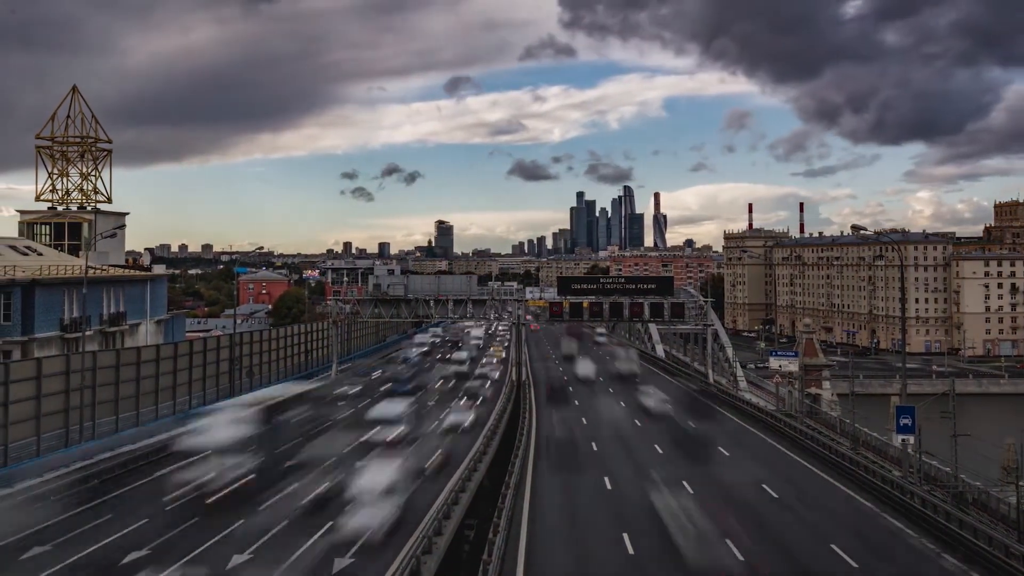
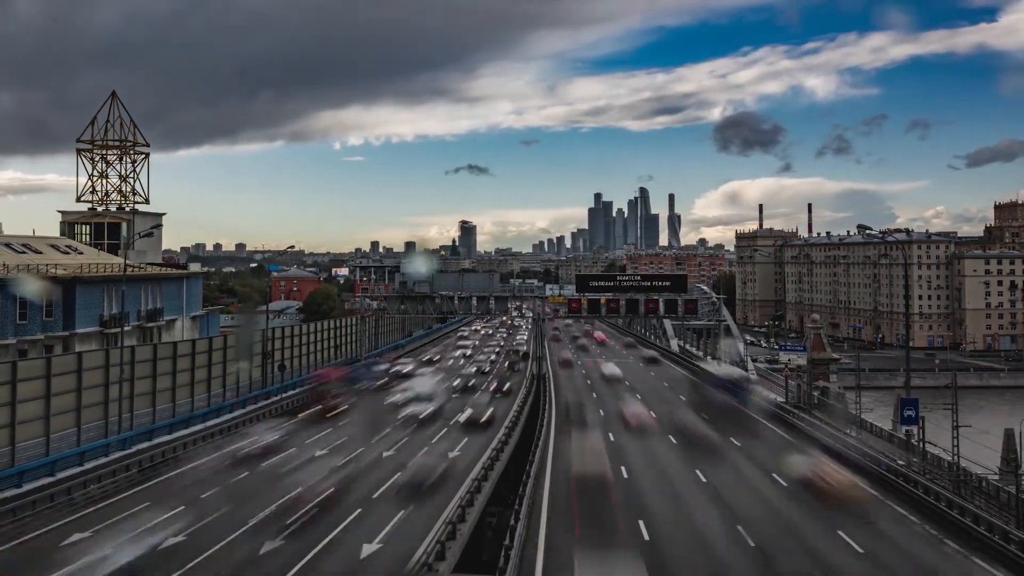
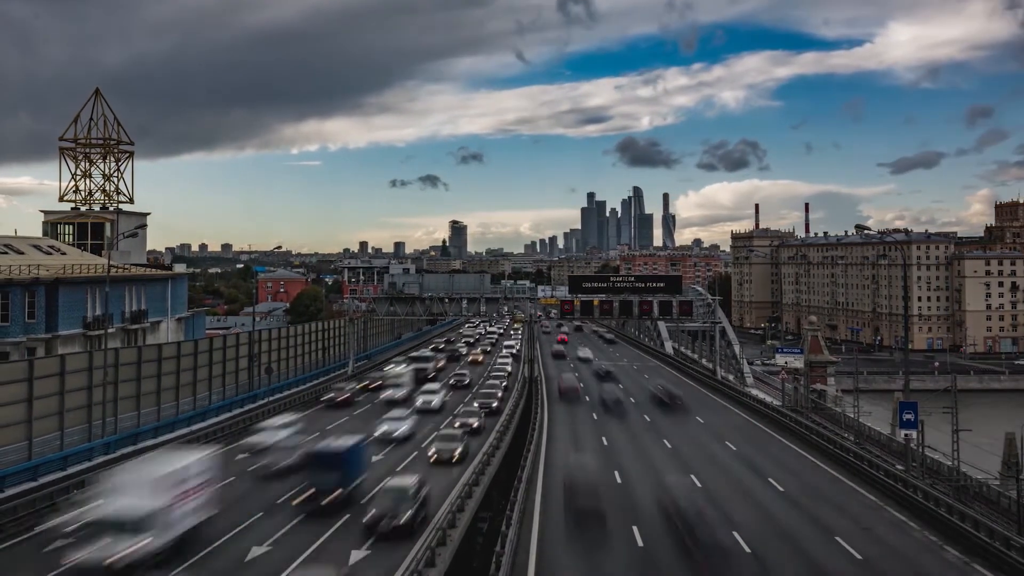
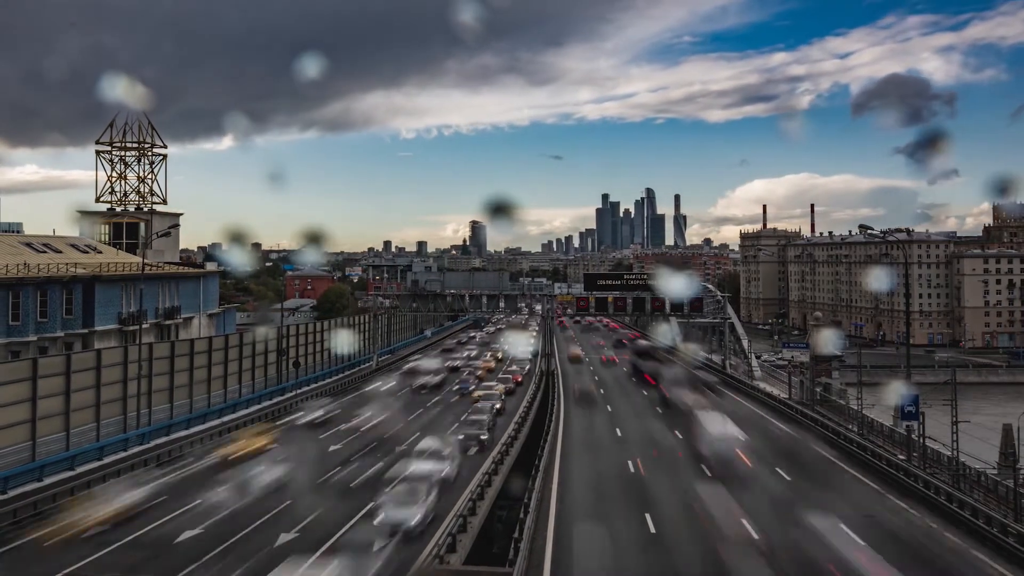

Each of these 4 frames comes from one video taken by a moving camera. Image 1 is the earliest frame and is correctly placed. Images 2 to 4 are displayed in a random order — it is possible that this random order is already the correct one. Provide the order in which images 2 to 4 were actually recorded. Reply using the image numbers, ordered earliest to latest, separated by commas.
3, 2, 4
